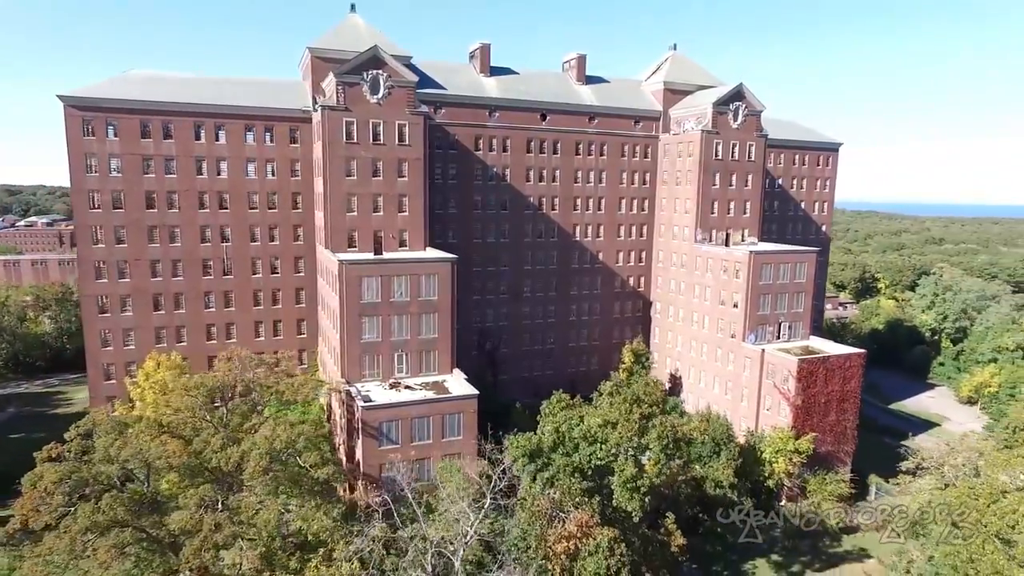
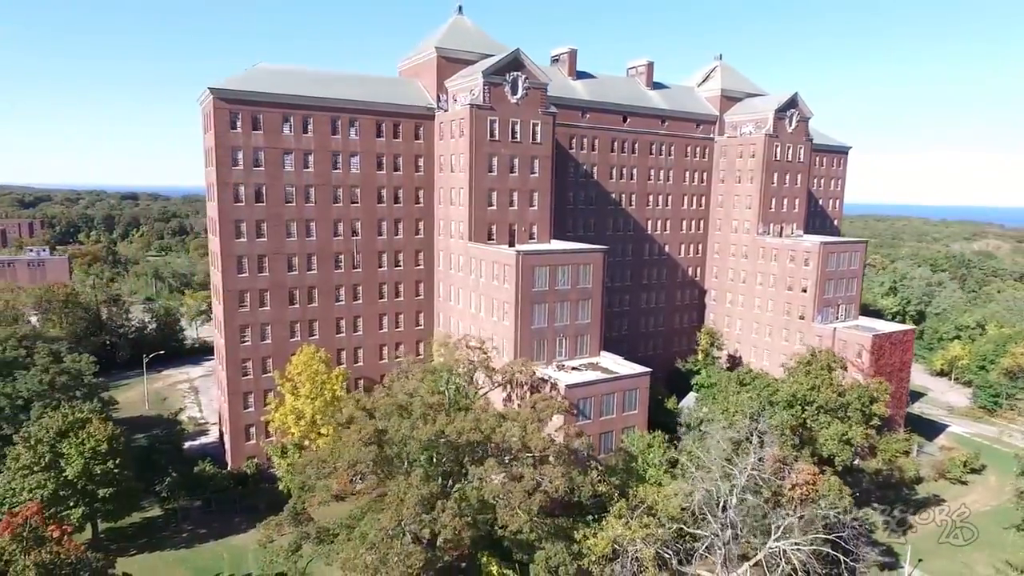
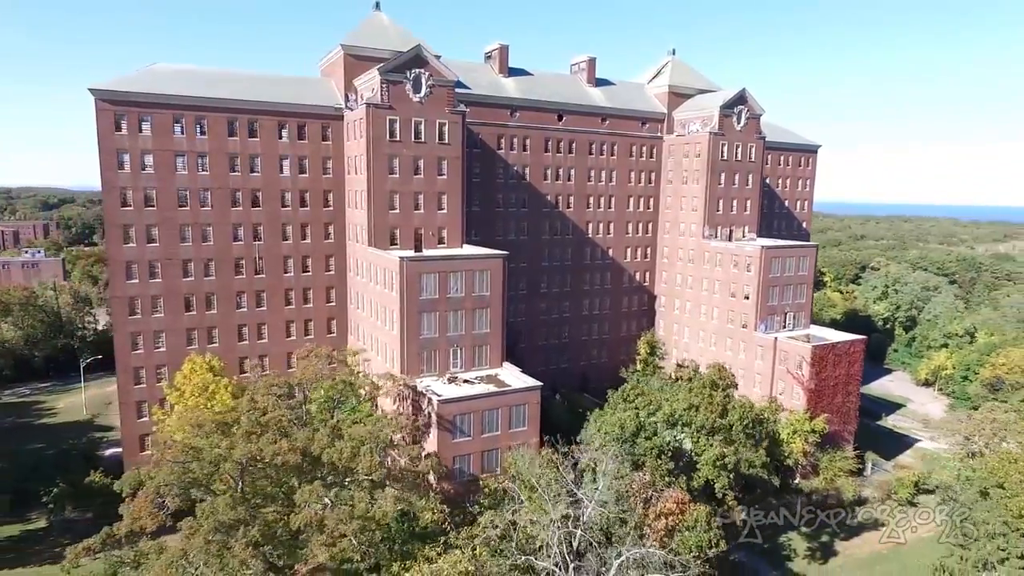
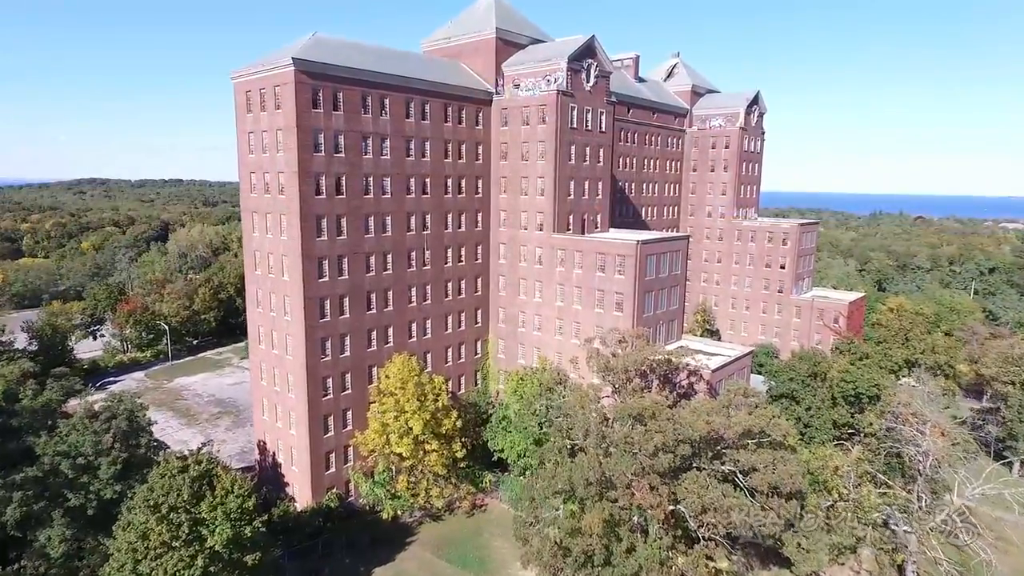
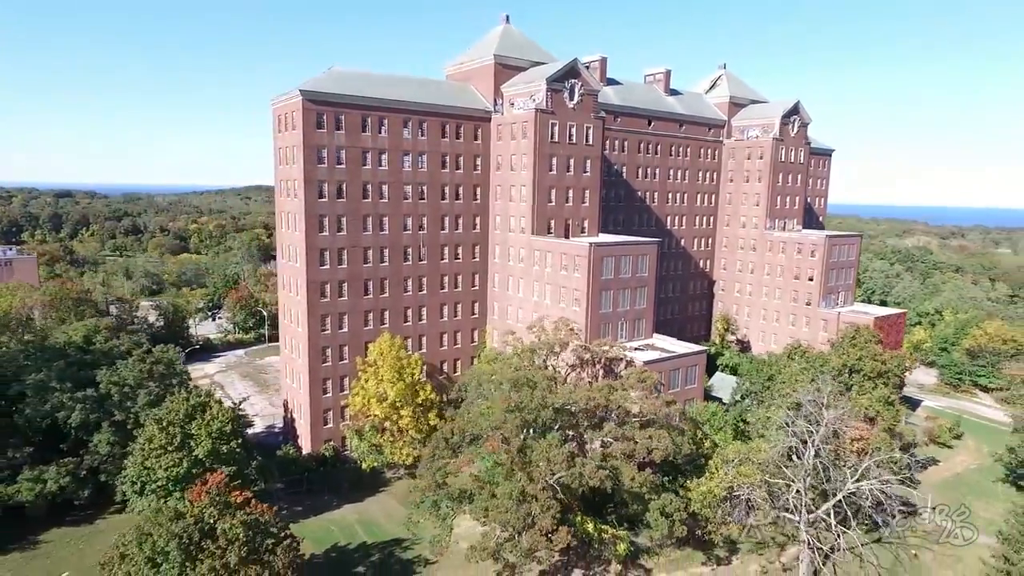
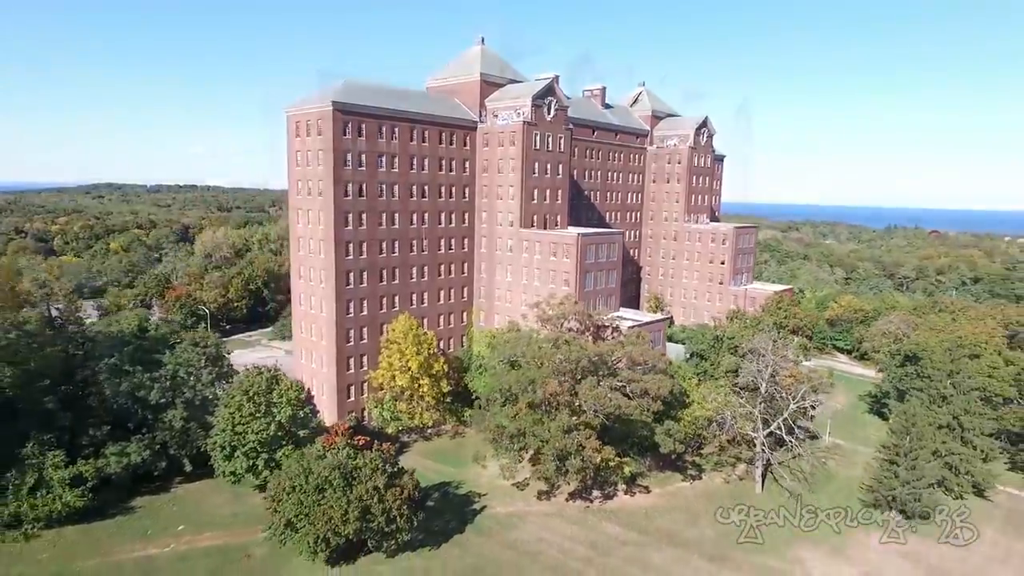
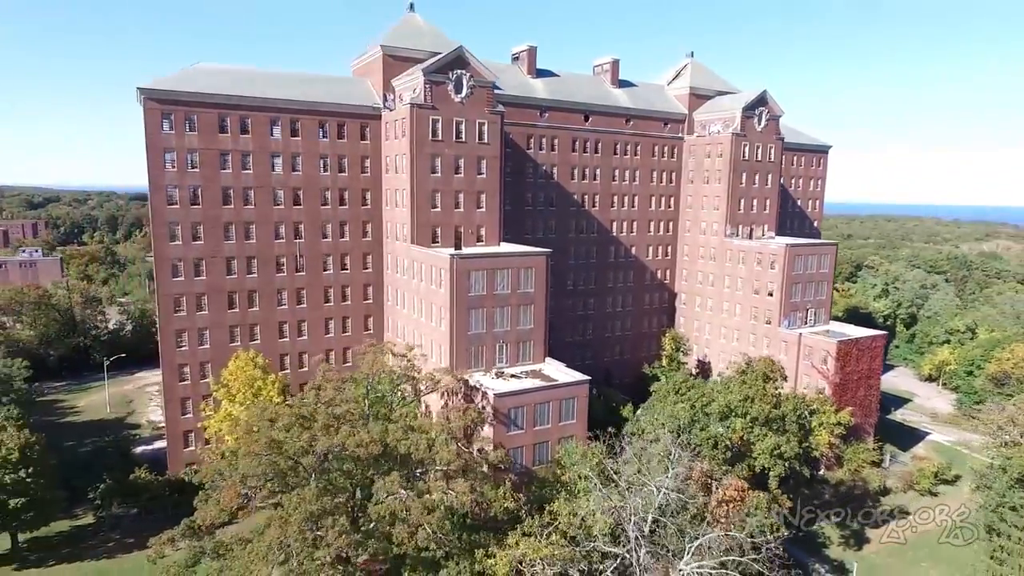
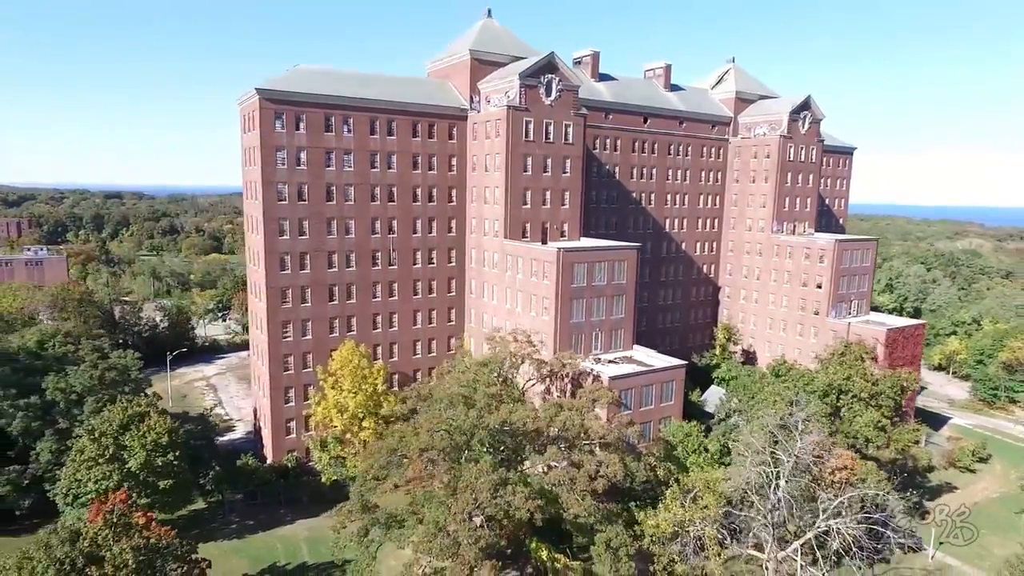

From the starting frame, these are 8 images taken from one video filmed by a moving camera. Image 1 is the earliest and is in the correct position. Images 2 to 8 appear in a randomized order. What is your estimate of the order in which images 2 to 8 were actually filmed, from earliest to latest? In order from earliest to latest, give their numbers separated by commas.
3, 7, 2, 8, 5, 6, 4
